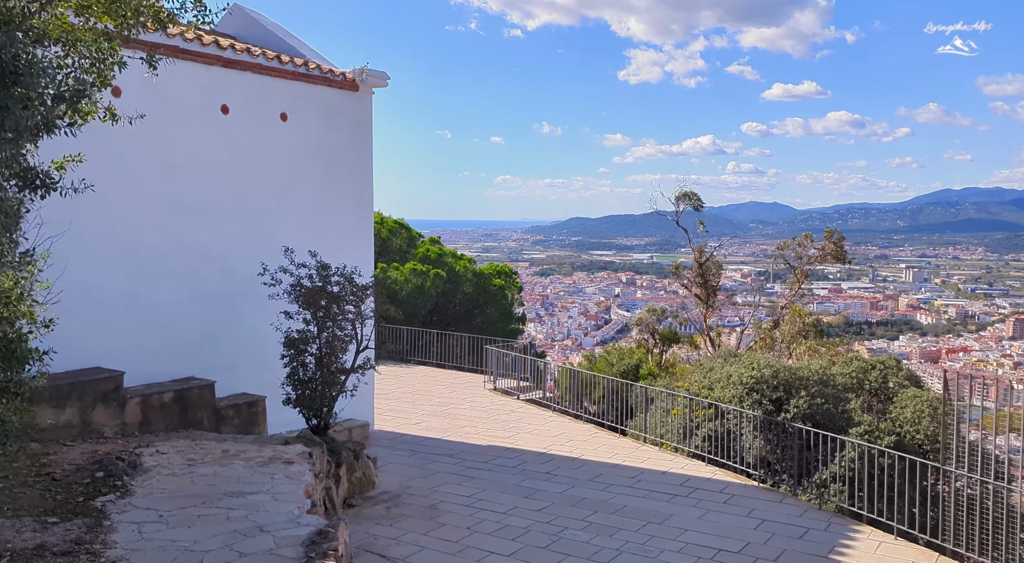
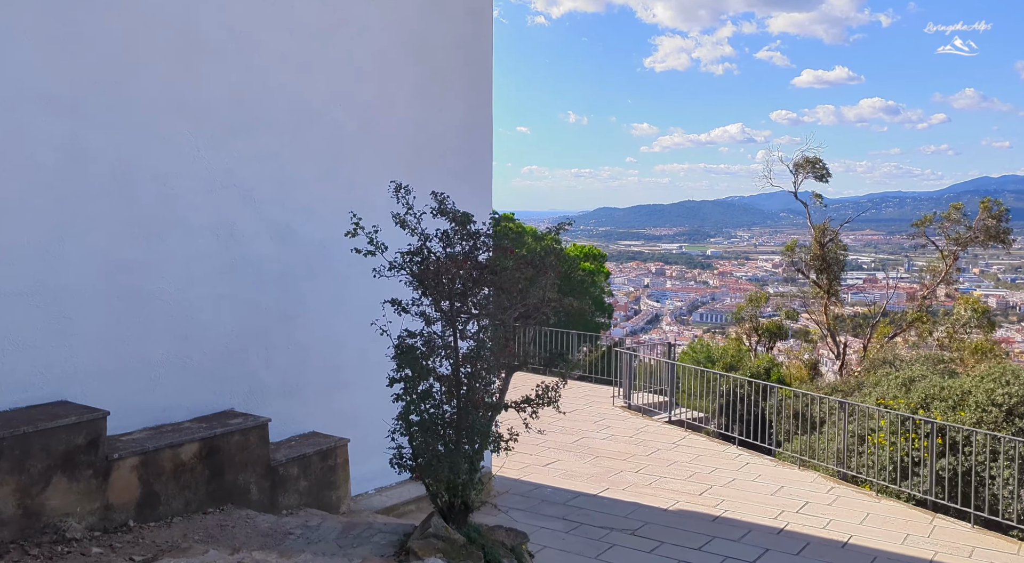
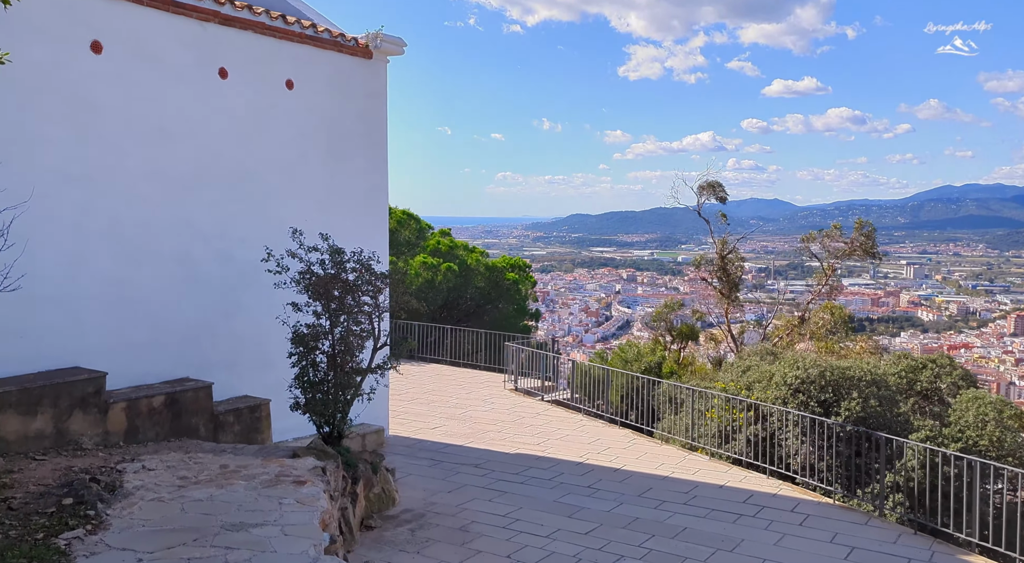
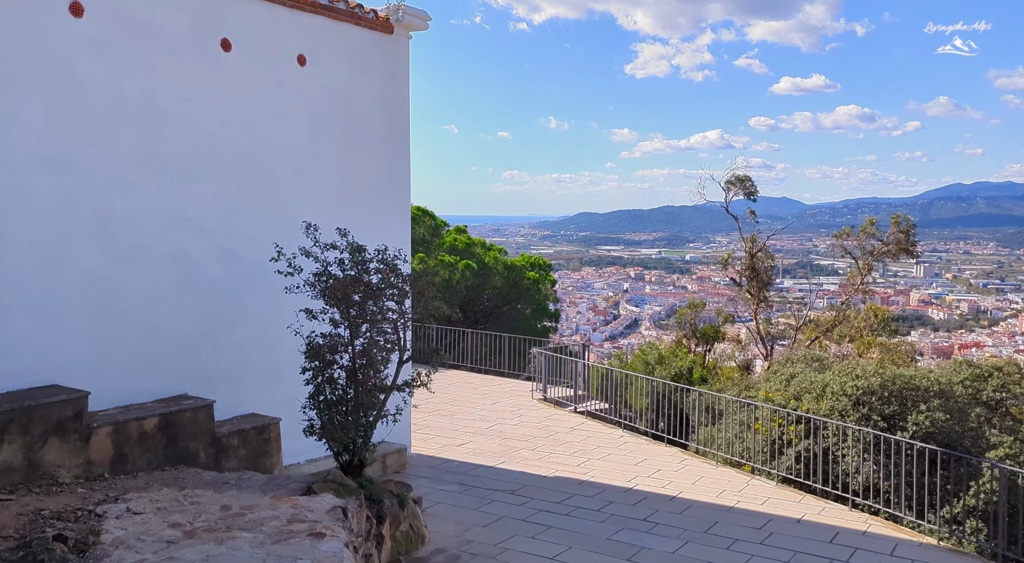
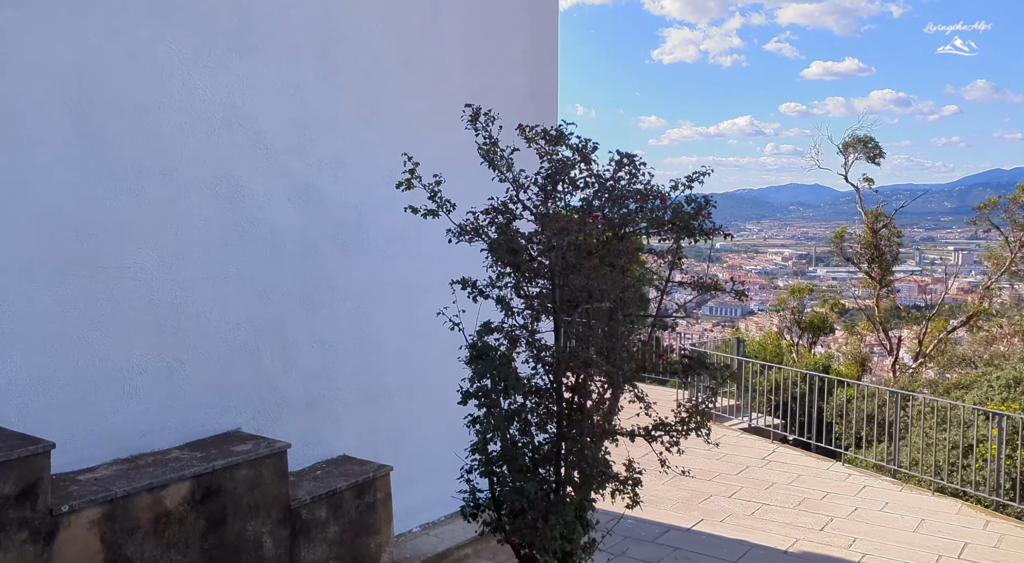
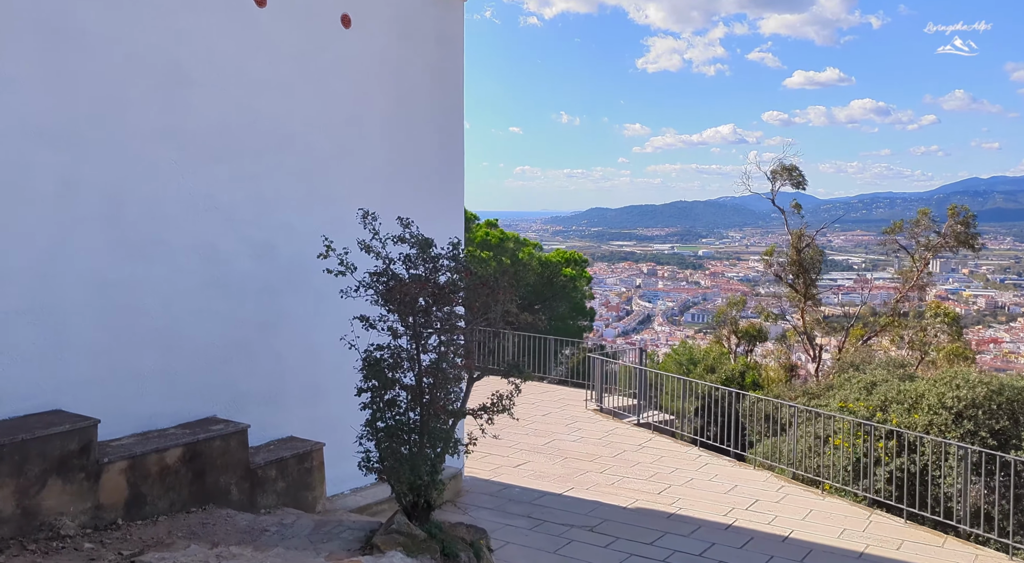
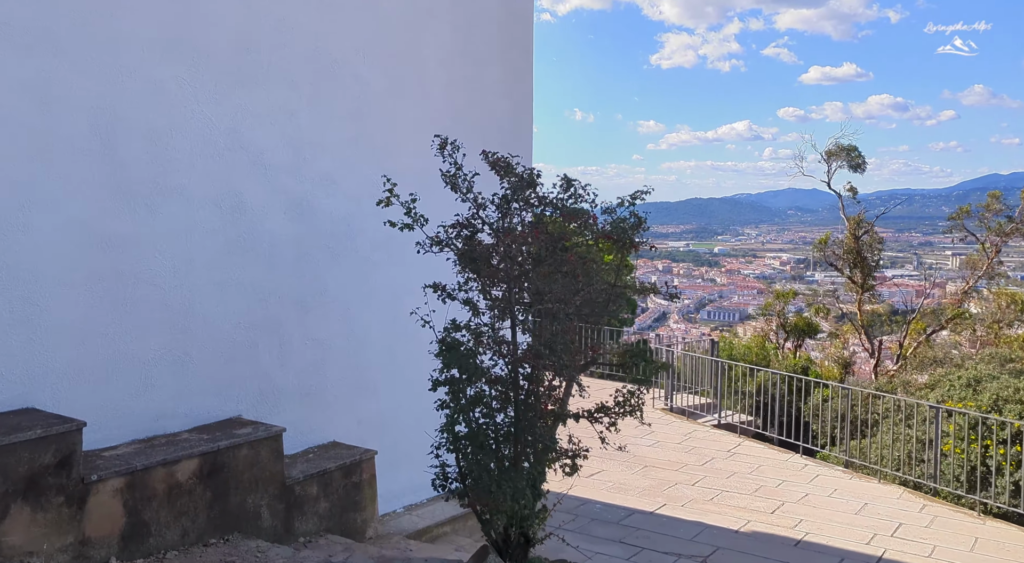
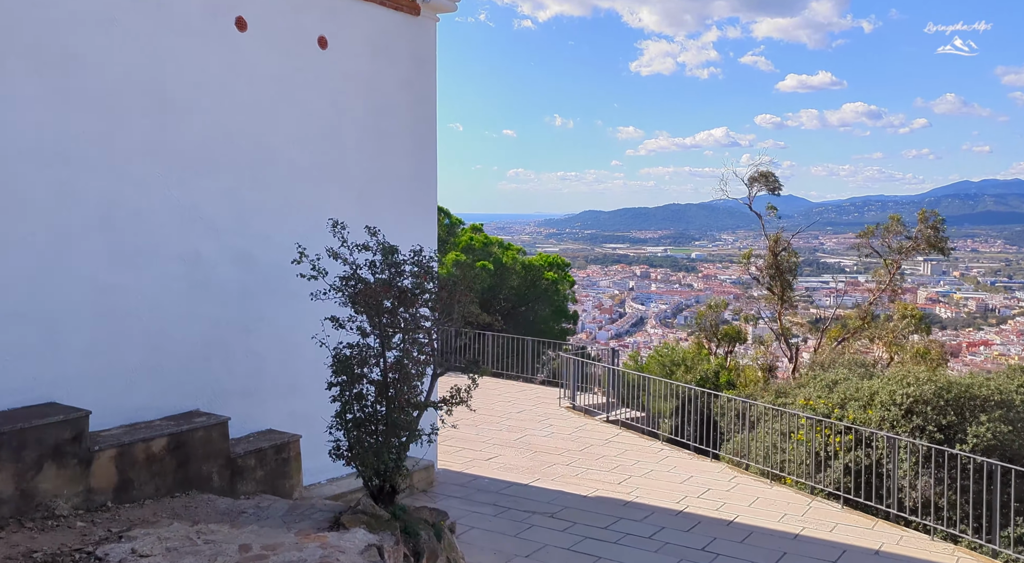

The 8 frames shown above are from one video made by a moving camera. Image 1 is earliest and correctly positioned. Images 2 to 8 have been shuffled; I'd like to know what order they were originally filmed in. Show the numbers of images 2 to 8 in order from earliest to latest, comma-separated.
3, 4, 8, 6, 2, 7, 5
